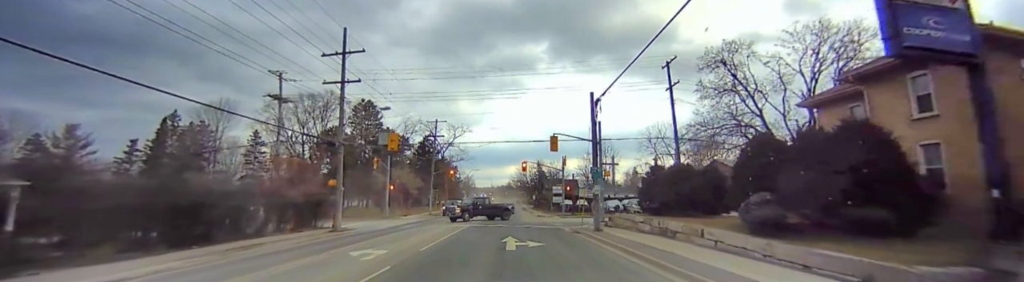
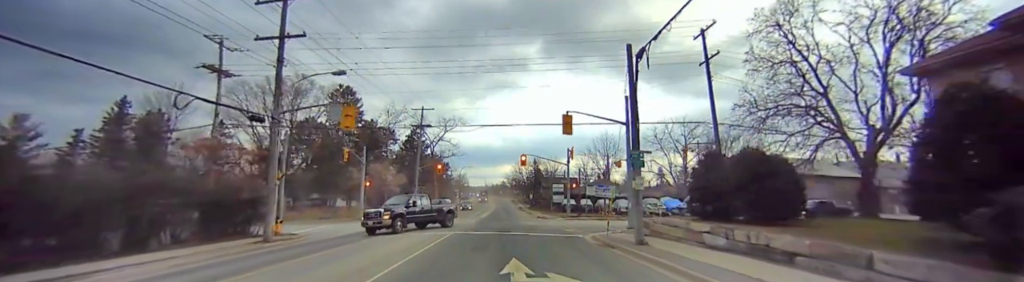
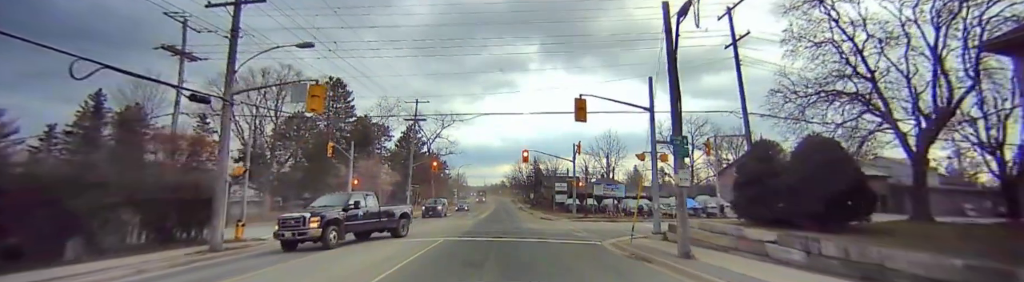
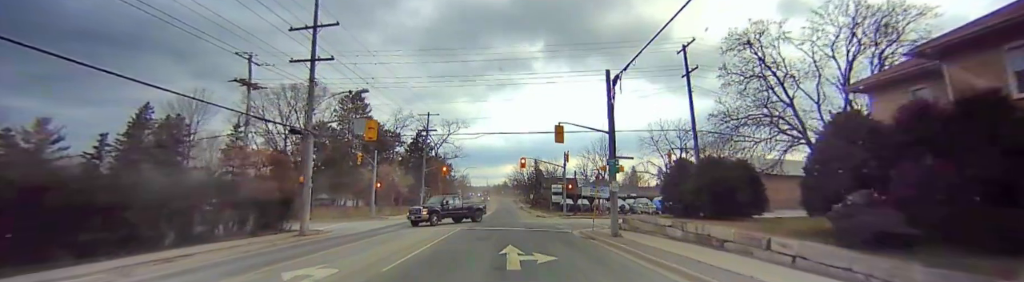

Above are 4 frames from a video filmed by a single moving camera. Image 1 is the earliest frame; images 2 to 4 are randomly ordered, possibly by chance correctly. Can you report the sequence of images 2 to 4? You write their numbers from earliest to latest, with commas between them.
4, 2, 3
